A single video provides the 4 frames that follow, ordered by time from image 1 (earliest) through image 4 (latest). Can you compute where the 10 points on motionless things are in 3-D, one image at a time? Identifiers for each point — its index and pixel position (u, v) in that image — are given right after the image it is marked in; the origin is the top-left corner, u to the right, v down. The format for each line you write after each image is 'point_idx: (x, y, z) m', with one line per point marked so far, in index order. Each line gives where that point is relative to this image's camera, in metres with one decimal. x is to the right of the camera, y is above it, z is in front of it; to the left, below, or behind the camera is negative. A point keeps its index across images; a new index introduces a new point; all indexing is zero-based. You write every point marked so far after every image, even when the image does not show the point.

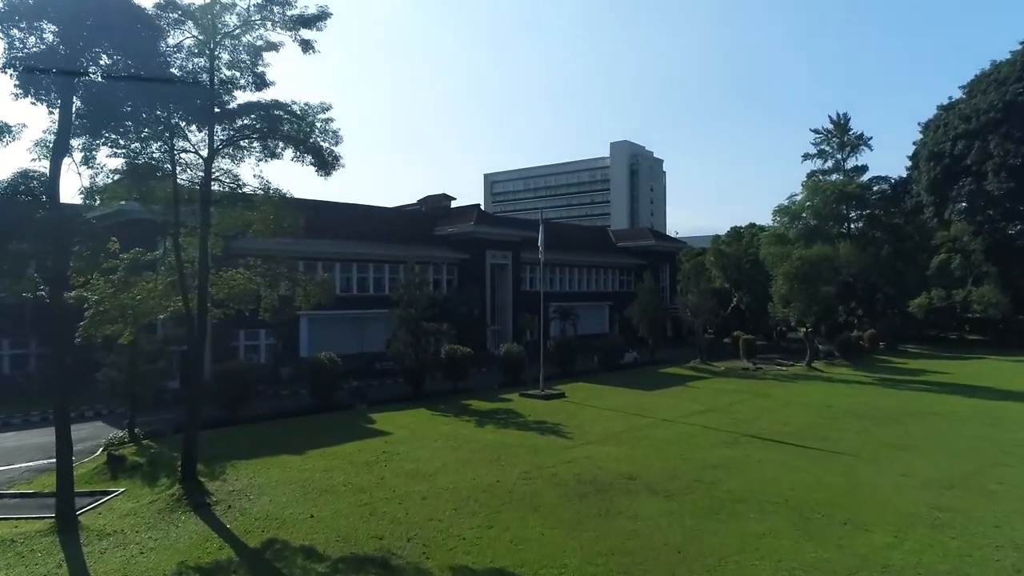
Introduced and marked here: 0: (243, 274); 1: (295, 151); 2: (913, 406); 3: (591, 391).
0: (-4.2, +0.2, +10.9) m
1: (-3.3, +2.2, +10.6) m
2: (+9.8, -2.9, +16.8) m
3: (+2.2, -3.0, +19.8) m
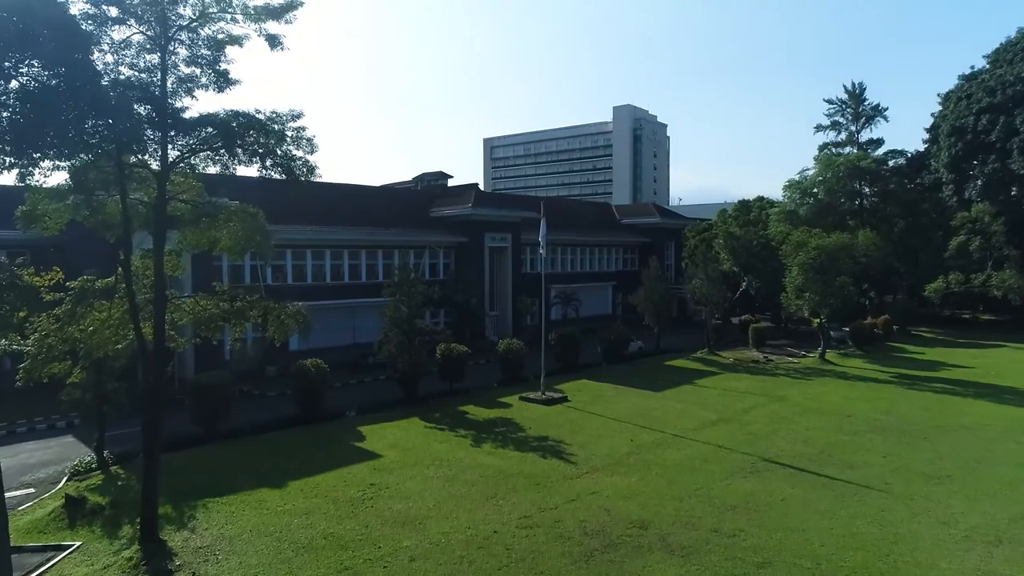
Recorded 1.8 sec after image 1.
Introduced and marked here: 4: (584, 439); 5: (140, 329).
0: (-4.2, -0.2, +9.7) m
1: (-3.3, +1.7, +9.3) m
2: (+9.8, -2.9, +15.8) m
3: (+2.2, -2.9, +18.8) m
4: (+1.5, -3.1, +14.2) m
5: (-5.3, -0.6, +9.7) m
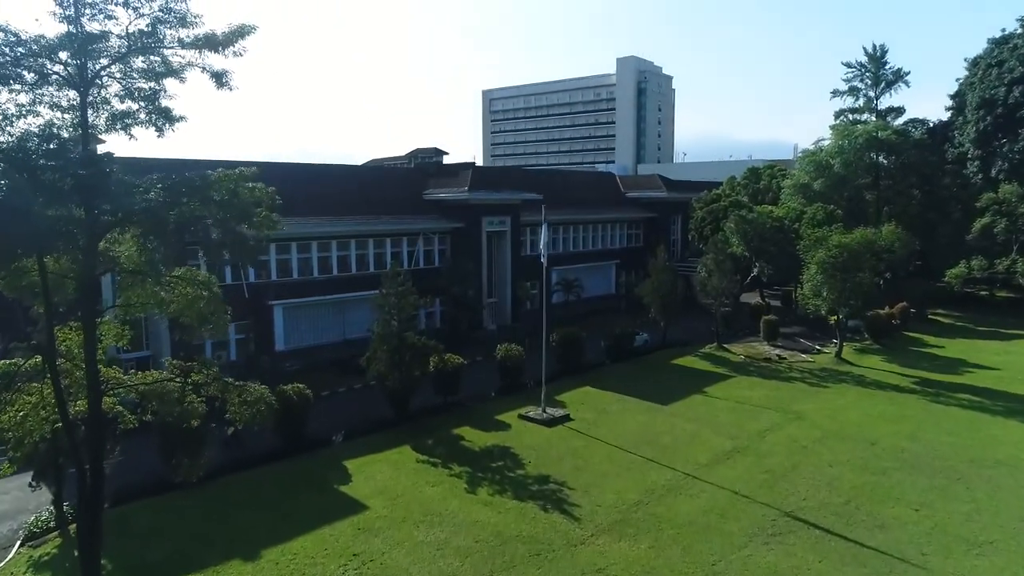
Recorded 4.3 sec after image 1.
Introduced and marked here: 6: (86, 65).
0: (-4.3, -1.1, +8.4) m
1: (-3.4, +0.8, +7.9) m
2: (+9.8, -3.4, +14.7) m
3: (+2.2, -3.1, +17.6) m
4: (+1.4, -3.6, +13.1) m
5: (-5.3, -1.5, +8.4) m
6: (-4.6, +2.4, +7.4) m
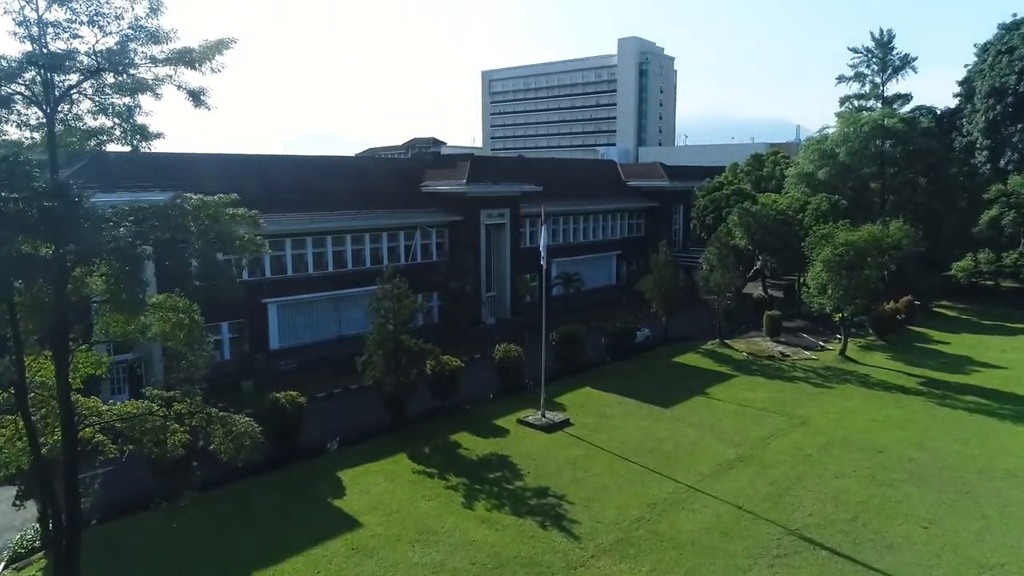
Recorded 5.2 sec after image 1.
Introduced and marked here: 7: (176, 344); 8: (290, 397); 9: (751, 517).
0: (-4.3, -1.4, +8.0) m
1: (-3.4, +0.5, +7.4) m
2: (+9.8, -3.5, +14.3) m
3: (+2.2, -3.1, +17.3) m
4: (+1.4, -3.8, +12.8) m
5: (-5.4, -1.8, +8.0) m
6: (-4.6, +2.0, +6.9) m
7: (-3.9, -0.6, +7.9) m
8: (-4.7, -2.3, +14.6) m
9: (+4.1, -3.9, +11.9) m
